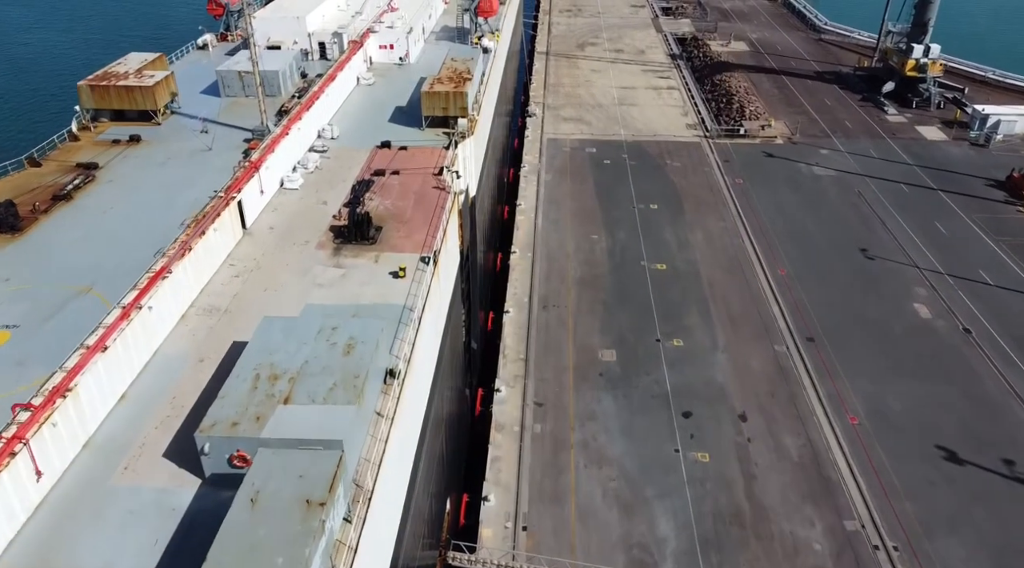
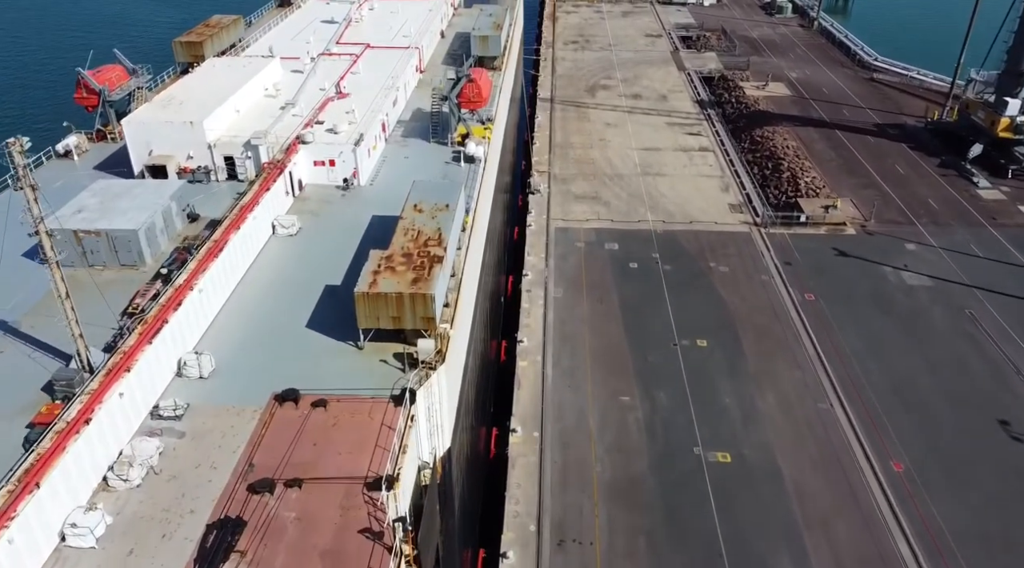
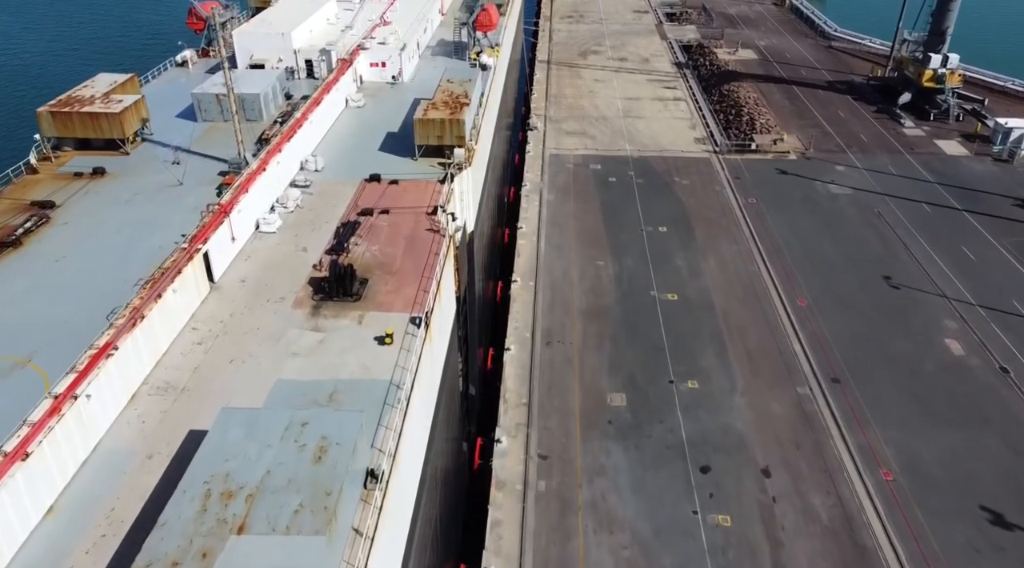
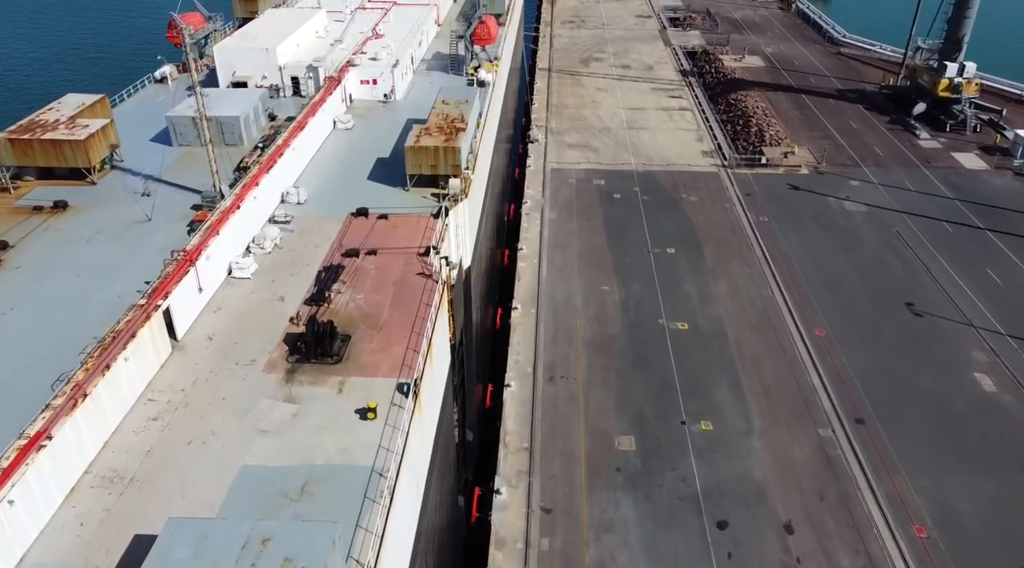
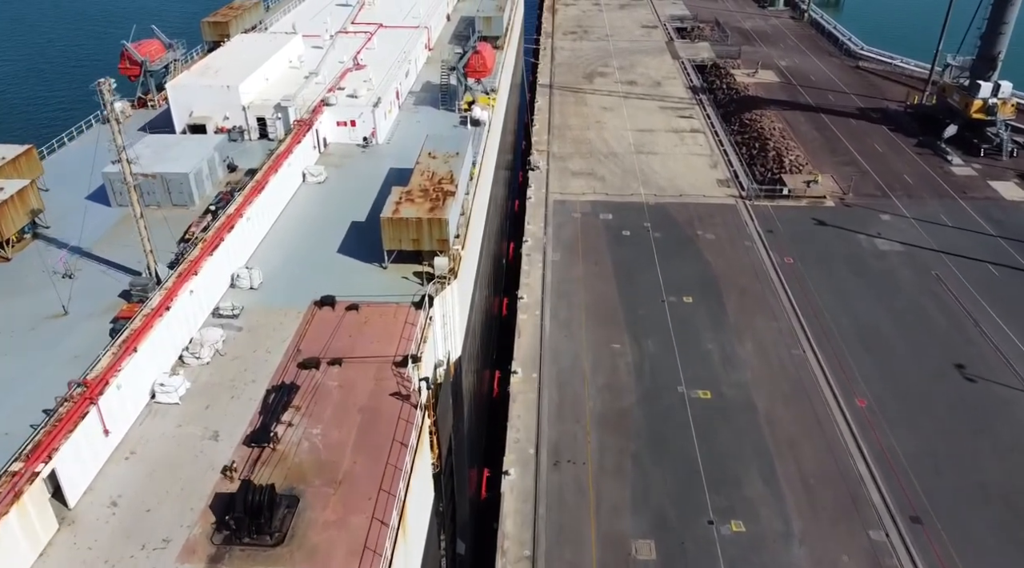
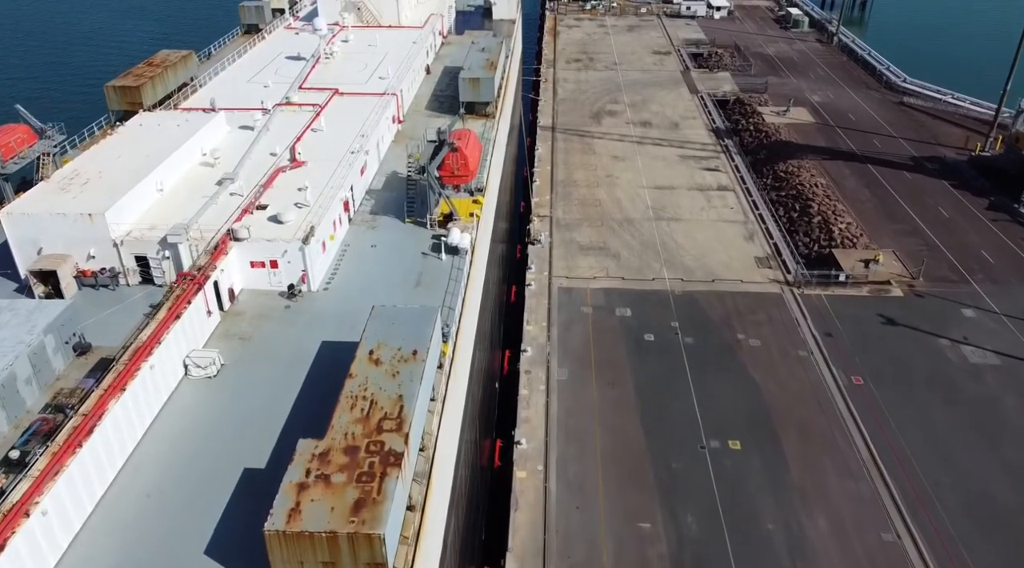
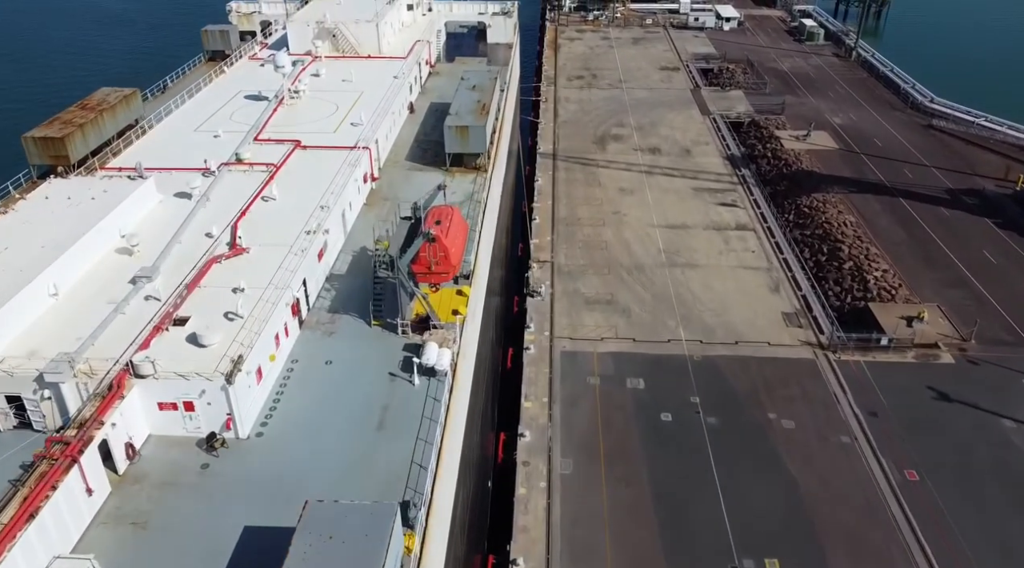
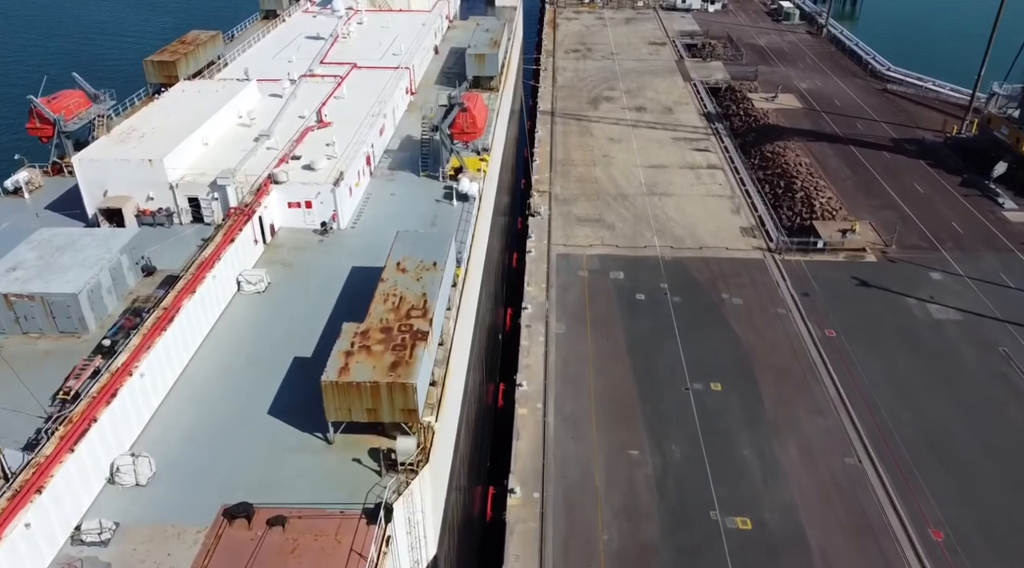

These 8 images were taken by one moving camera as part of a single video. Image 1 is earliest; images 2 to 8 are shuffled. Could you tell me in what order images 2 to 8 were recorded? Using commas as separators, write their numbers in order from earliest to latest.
3, 4, 5, 2, 8, 6, 7
